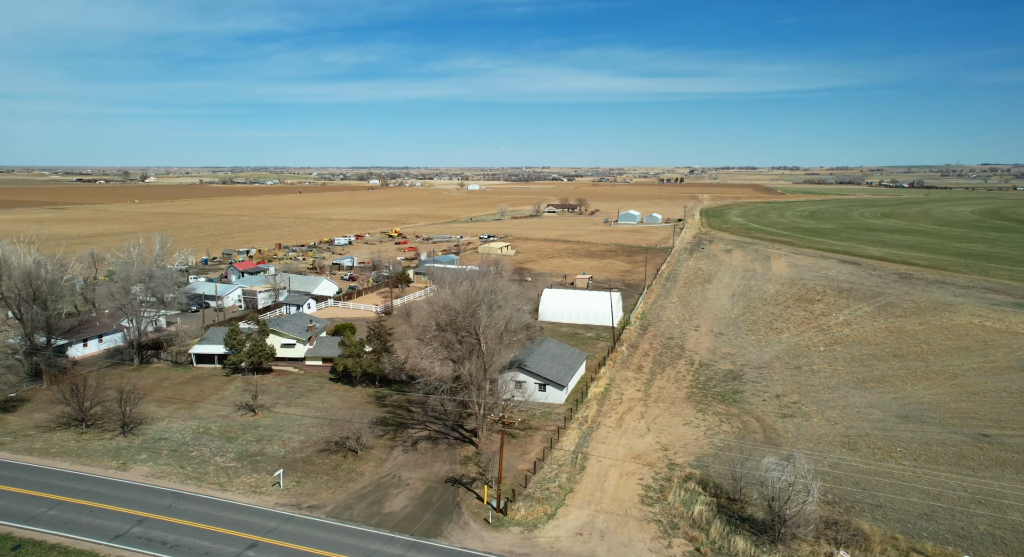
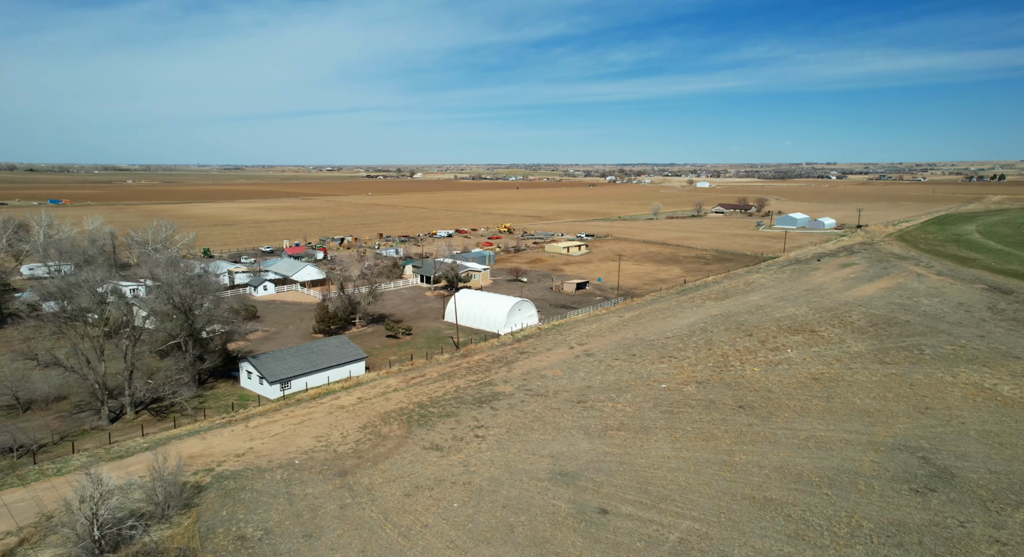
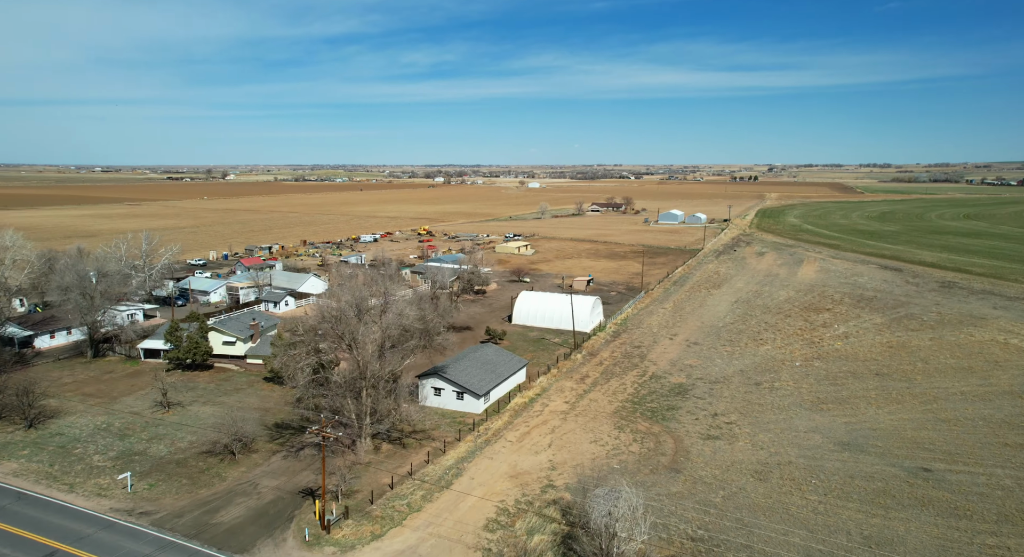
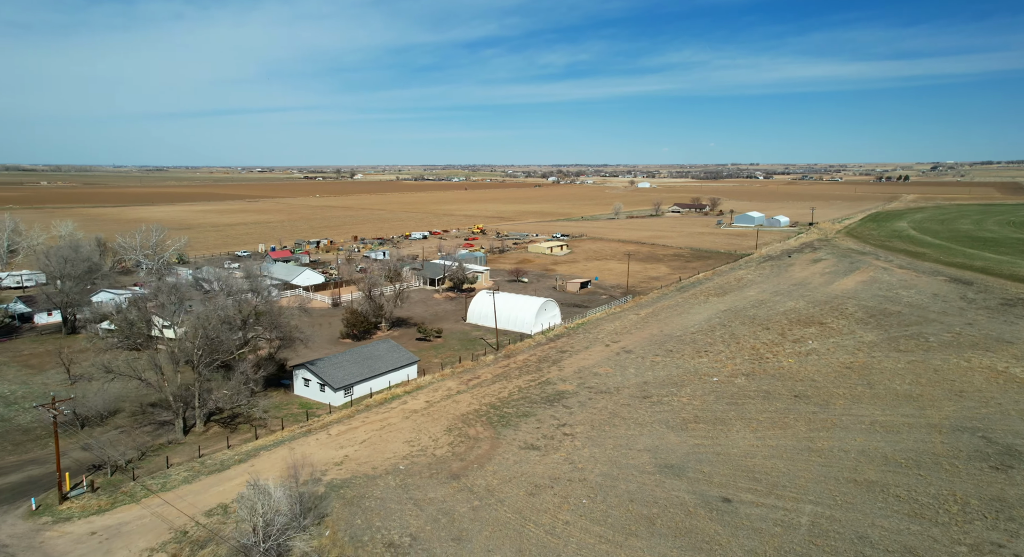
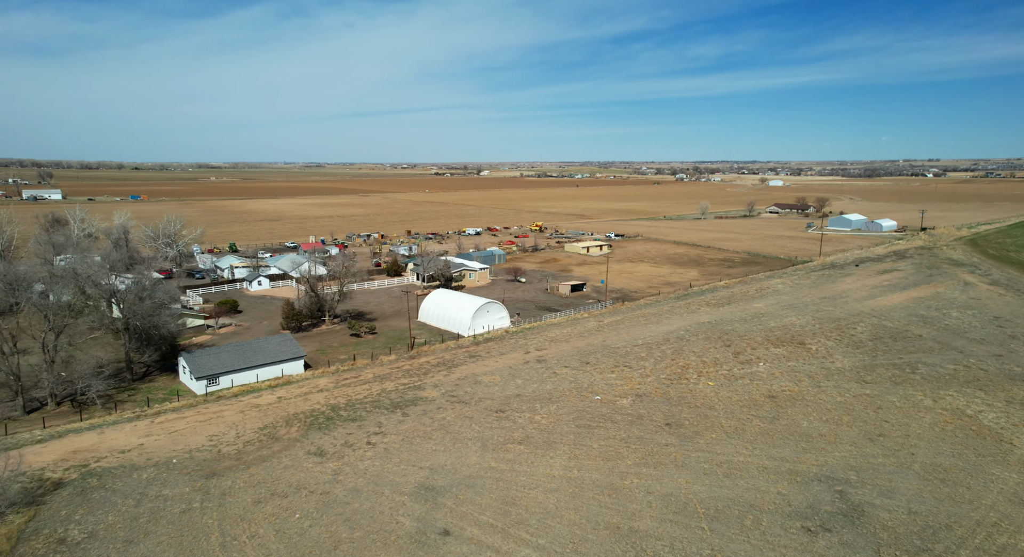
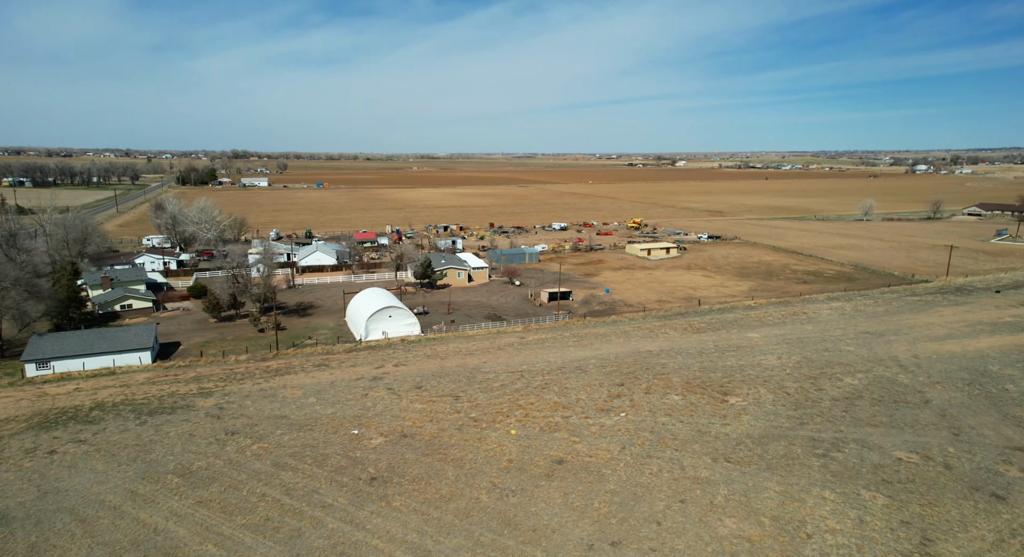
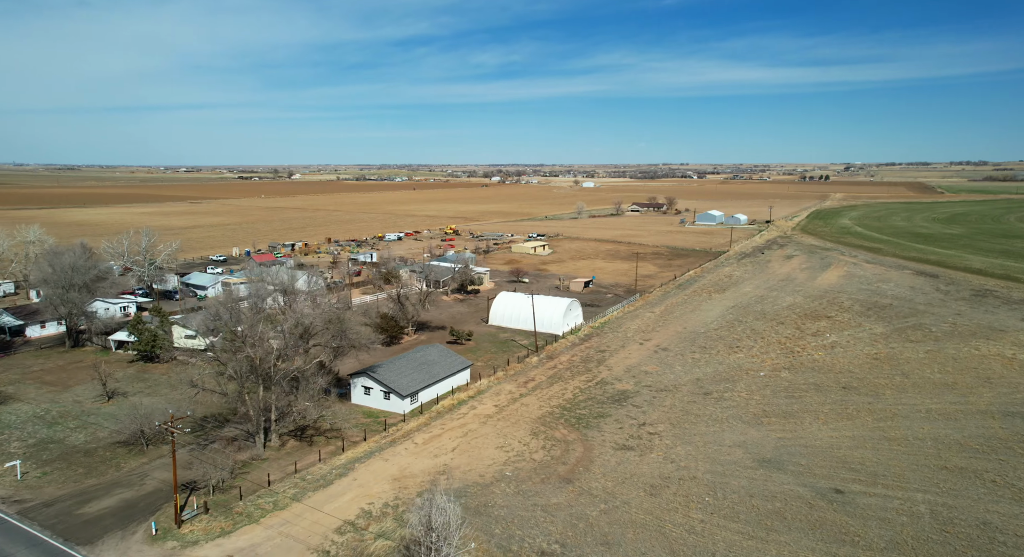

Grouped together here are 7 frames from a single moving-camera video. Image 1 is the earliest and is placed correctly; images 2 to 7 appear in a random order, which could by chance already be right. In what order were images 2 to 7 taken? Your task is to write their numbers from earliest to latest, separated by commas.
3, 7, 4, 2, 5, 6
